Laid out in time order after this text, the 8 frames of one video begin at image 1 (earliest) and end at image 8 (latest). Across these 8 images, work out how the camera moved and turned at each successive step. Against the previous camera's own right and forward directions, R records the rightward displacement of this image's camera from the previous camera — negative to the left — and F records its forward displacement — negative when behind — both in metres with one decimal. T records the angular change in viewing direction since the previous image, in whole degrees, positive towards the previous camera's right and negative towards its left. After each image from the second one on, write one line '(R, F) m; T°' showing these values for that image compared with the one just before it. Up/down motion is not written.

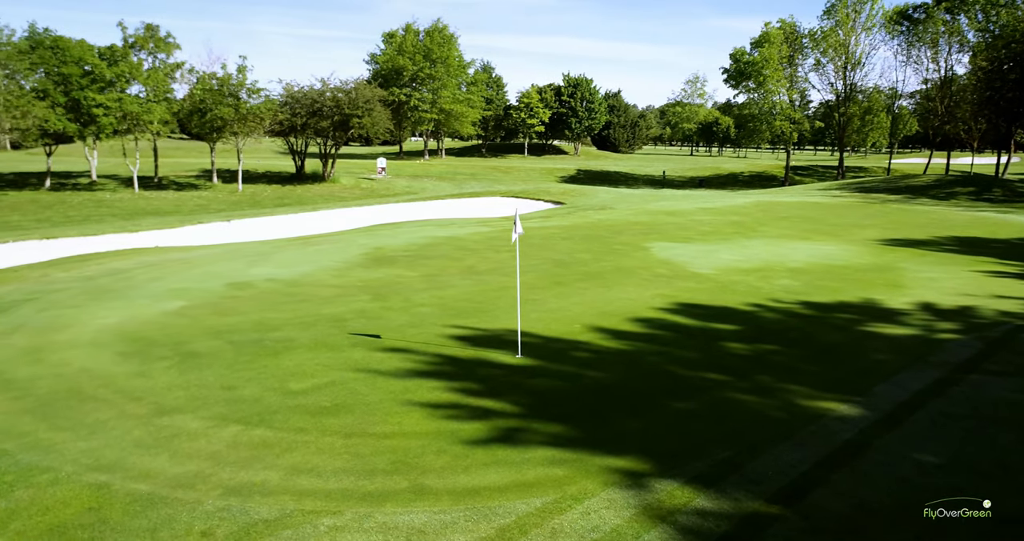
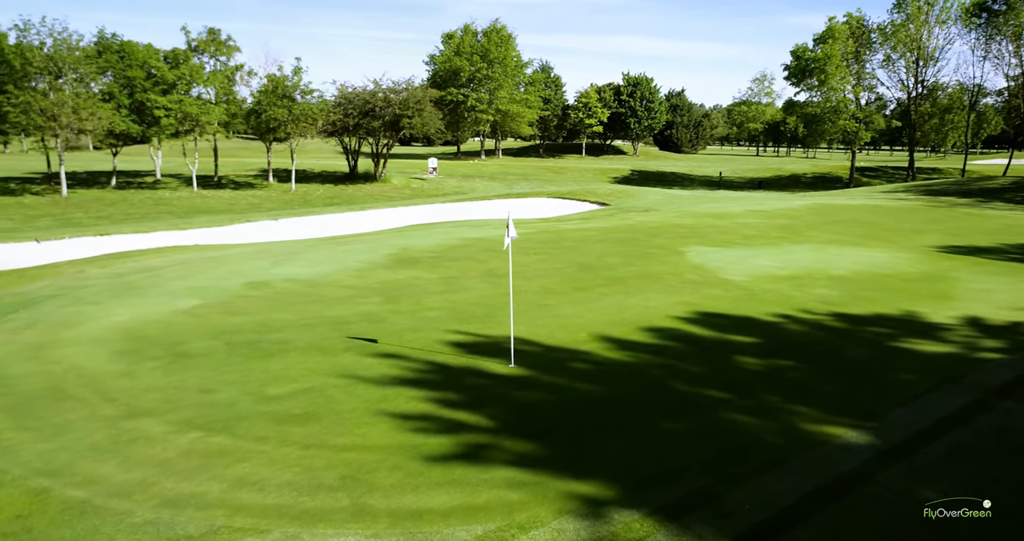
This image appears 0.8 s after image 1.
(+0.9, +0.4) m; -5°
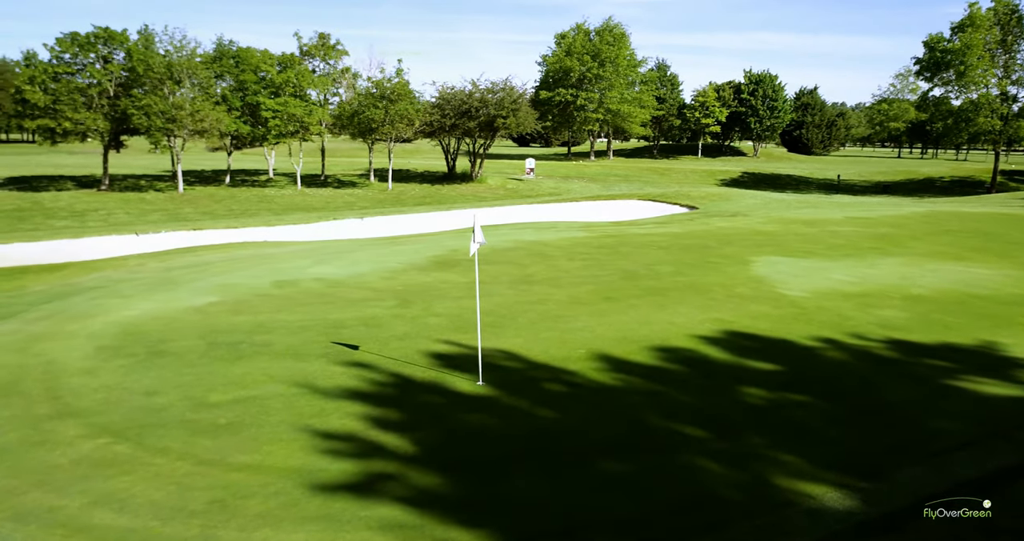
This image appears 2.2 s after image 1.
(+1.7, +0.9) m; -10°
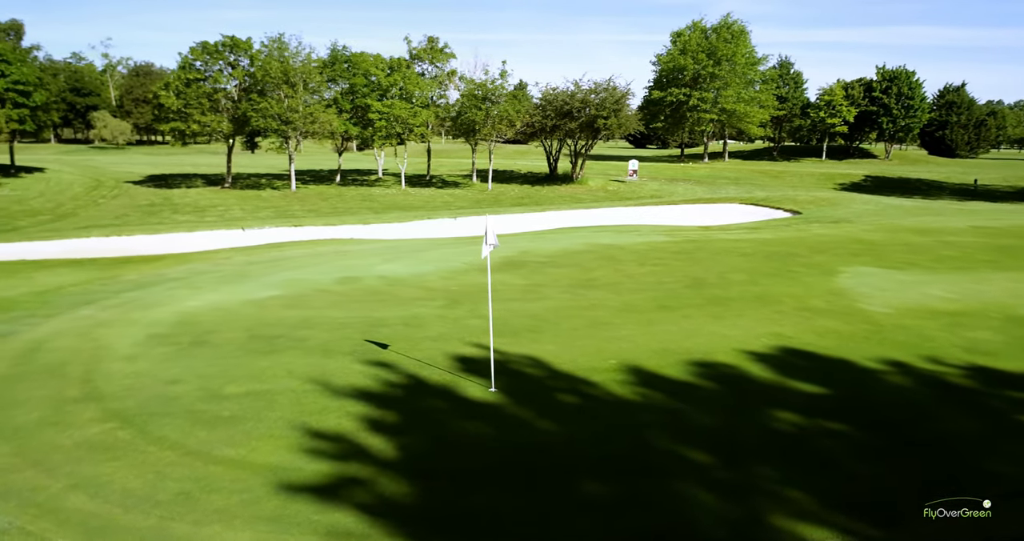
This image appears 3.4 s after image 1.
(+1.1, +0.4) m; -9°
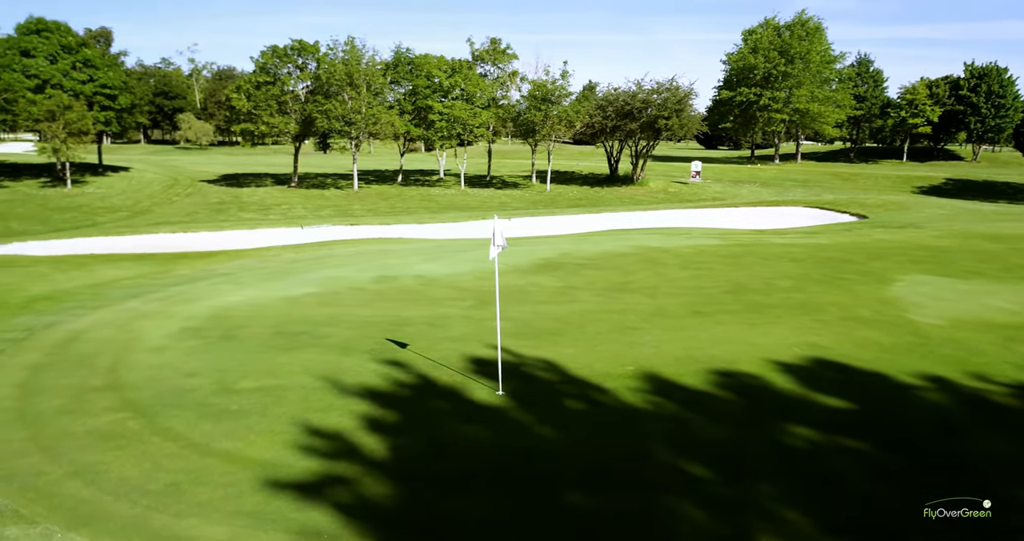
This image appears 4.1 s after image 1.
(+0.6, +0.1) m; -5°
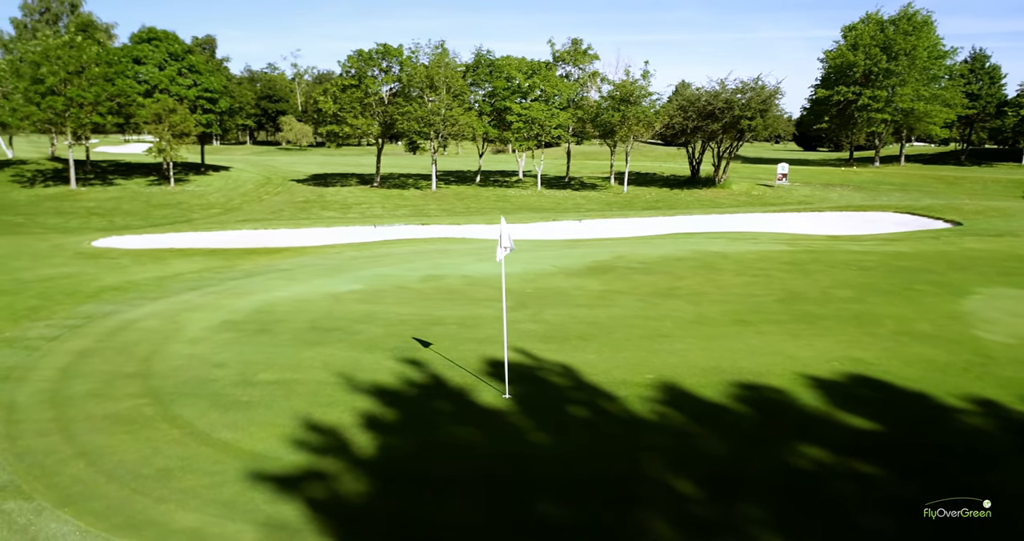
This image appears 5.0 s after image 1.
(+0.9, +0.2) m; -7°
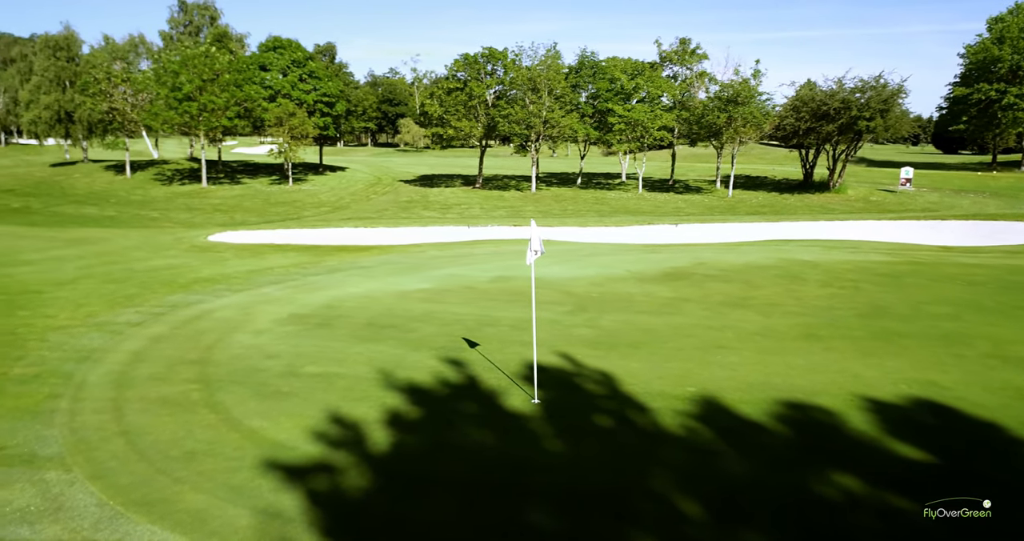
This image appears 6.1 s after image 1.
(+0.8, +0.1) m; -9°
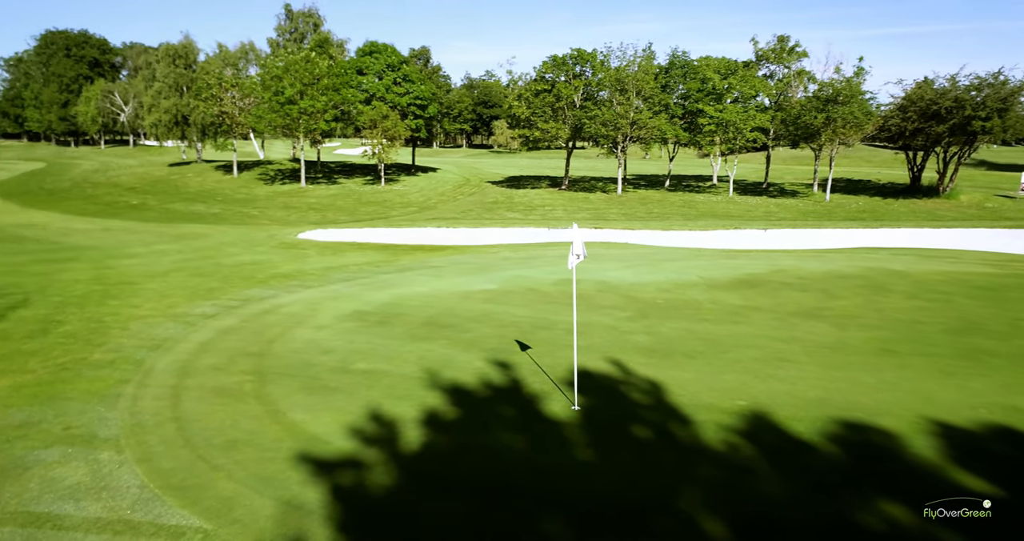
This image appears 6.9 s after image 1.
(+0.5, +0.1) m; -7°
